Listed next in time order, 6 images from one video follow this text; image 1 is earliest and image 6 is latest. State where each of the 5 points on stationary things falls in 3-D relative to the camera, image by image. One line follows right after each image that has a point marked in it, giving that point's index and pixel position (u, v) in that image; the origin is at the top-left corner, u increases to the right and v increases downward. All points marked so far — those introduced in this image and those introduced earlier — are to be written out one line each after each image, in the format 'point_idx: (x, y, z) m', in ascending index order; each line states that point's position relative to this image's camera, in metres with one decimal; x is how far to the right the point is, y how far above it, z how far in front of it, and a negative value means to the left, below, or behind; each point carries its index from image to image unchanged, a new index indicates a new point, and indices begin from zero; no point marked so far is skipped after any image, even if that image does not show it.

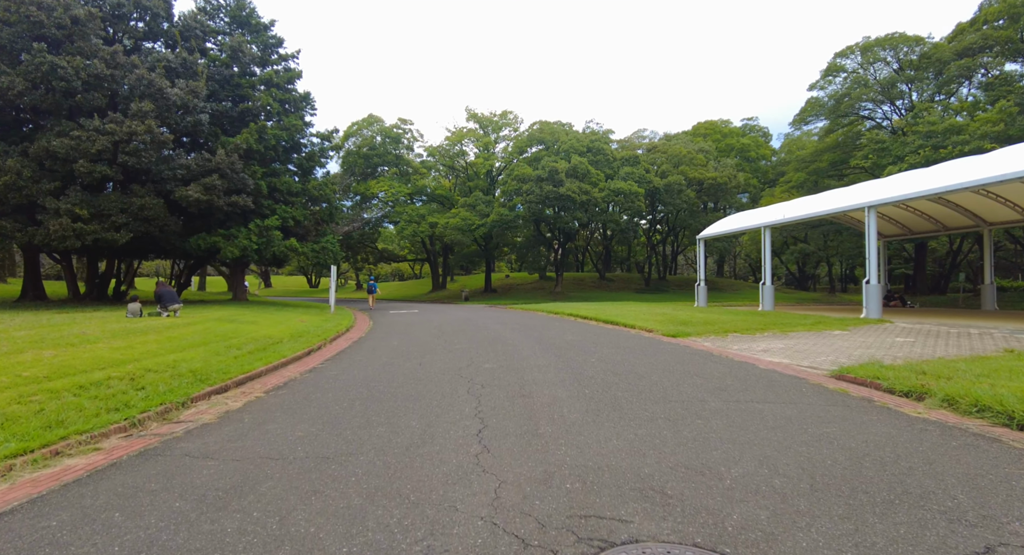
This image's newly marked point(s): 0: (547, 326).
0: (+1.1, -1.6, +16.7) m
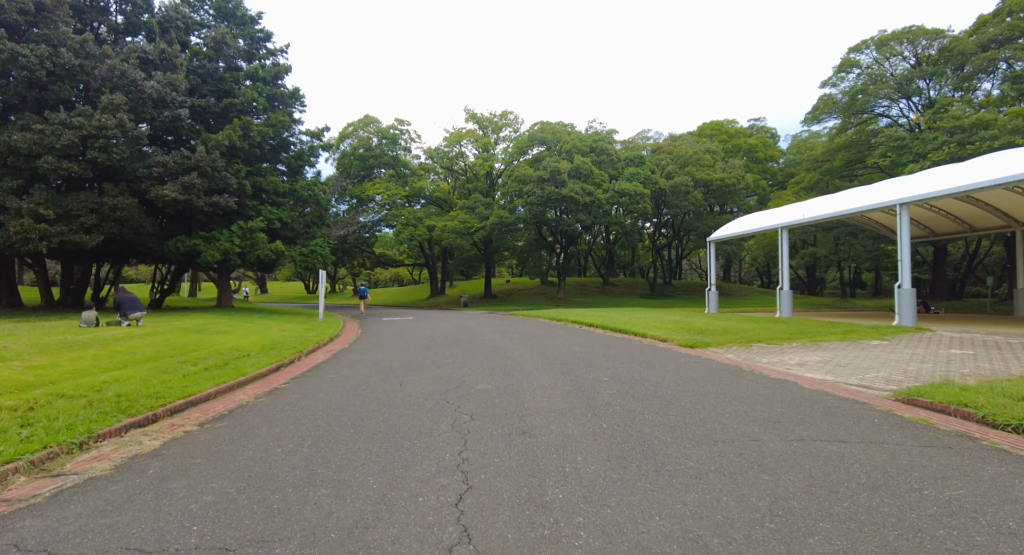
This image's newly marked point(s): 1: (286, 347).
0: (+1.1, -1.7, +15.3) m
1: (-5.3, -1.6, +12.2) m
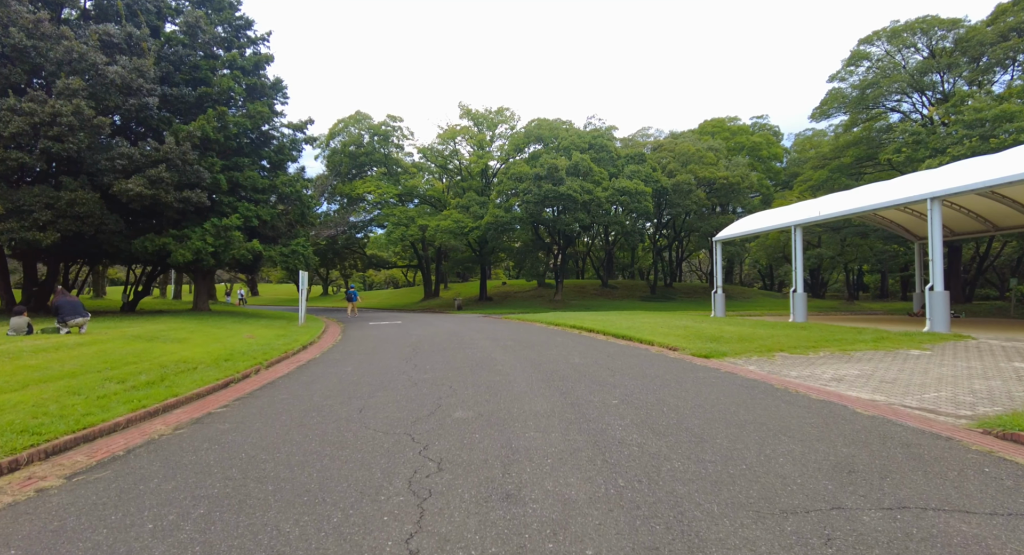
0: (+0.9, -1.7, +13.8) m
1: (-5.4, -1.6, +10.7) m
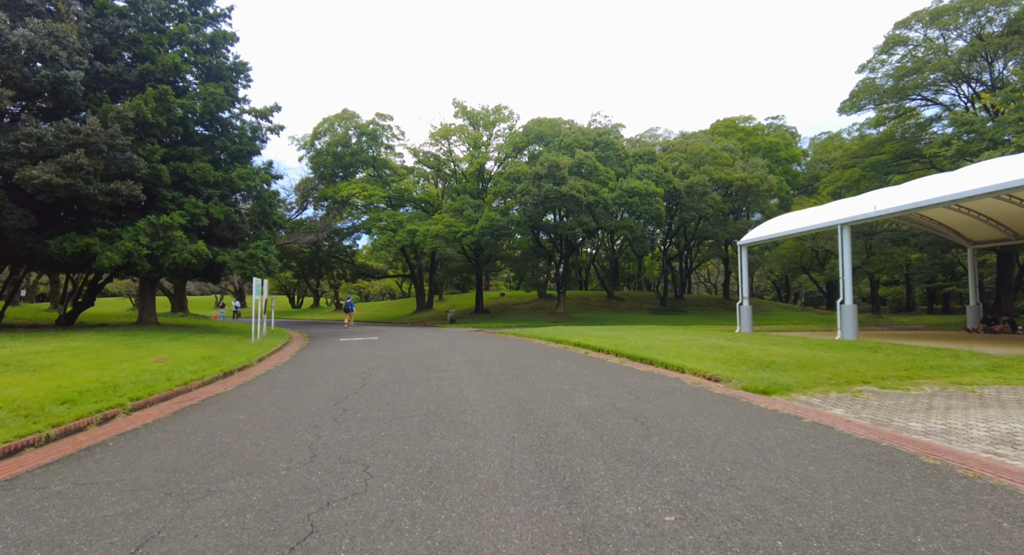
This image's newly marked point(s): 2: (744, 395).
0: (+0.7, -1.9, +10.5) m
1: (-5.7, -1.7, +7.4) m
2: (+3.7, -1.9, +8.4) m
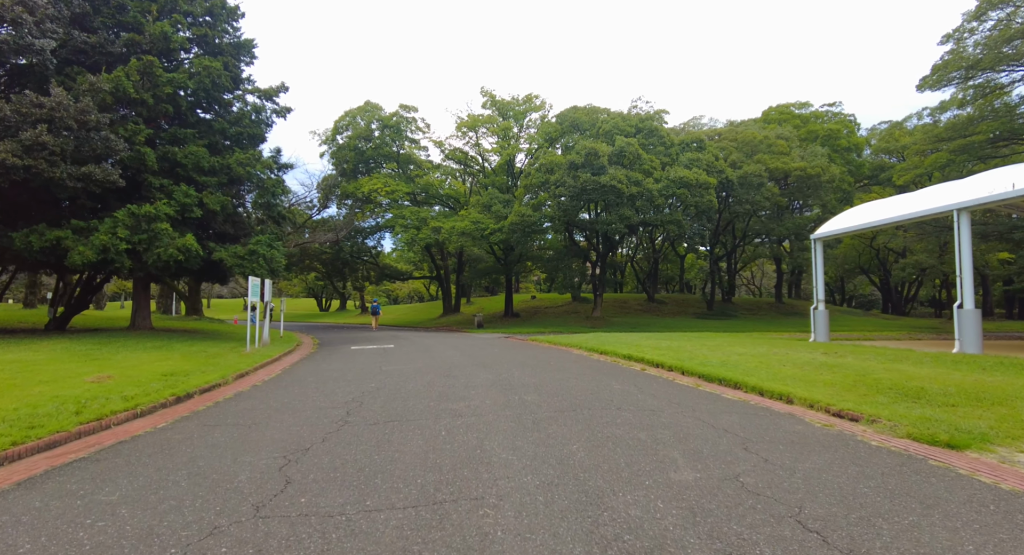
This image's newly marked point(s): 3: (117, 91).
0: (+1.3, -1.8, +7.6) m
1: (-5.3, -1.6, +4.9) m
2: (+4.2, -1.8, +5.3) m
3: (-11.0, +5.3, +14.7) m
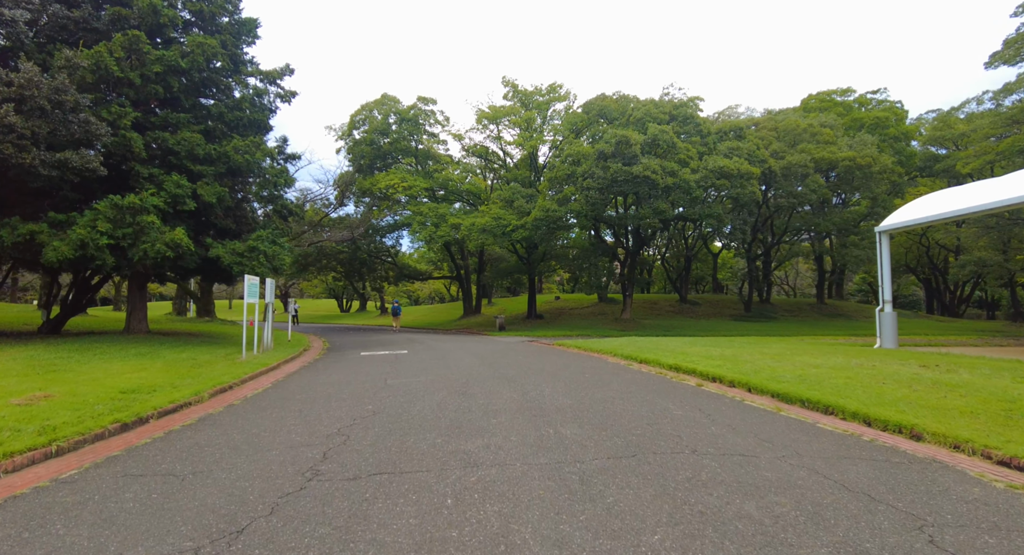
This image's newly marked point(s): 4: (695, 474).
0: (+1.7, -1.7, +5.6) m
1: (-5.0, -1.5, +3.2) m
2: (+4.5, -1.7, +3.2) m
3: (-10.4, +5.3, +13.2) m
4: (+1.6, -1.6, +4.5) m
